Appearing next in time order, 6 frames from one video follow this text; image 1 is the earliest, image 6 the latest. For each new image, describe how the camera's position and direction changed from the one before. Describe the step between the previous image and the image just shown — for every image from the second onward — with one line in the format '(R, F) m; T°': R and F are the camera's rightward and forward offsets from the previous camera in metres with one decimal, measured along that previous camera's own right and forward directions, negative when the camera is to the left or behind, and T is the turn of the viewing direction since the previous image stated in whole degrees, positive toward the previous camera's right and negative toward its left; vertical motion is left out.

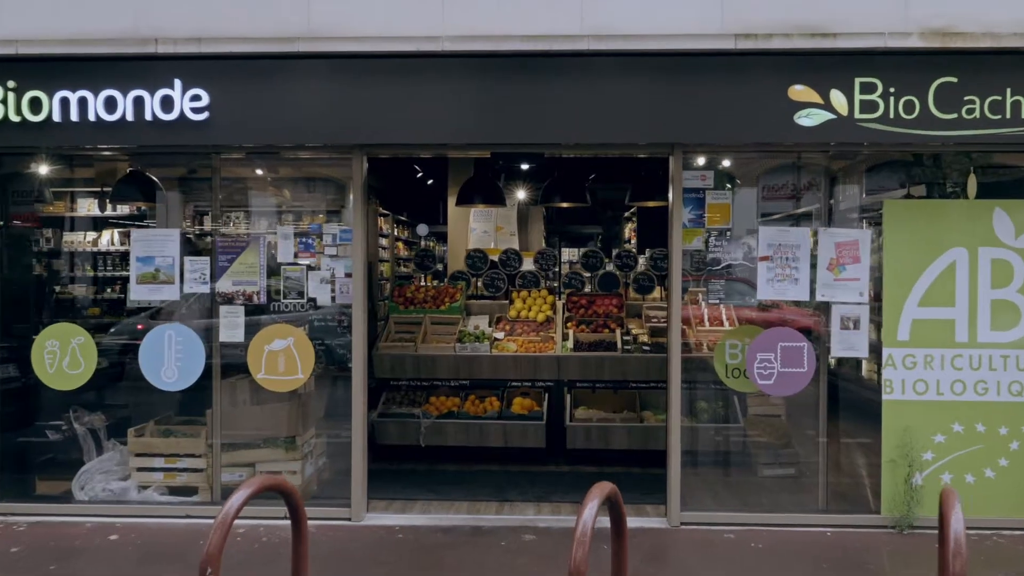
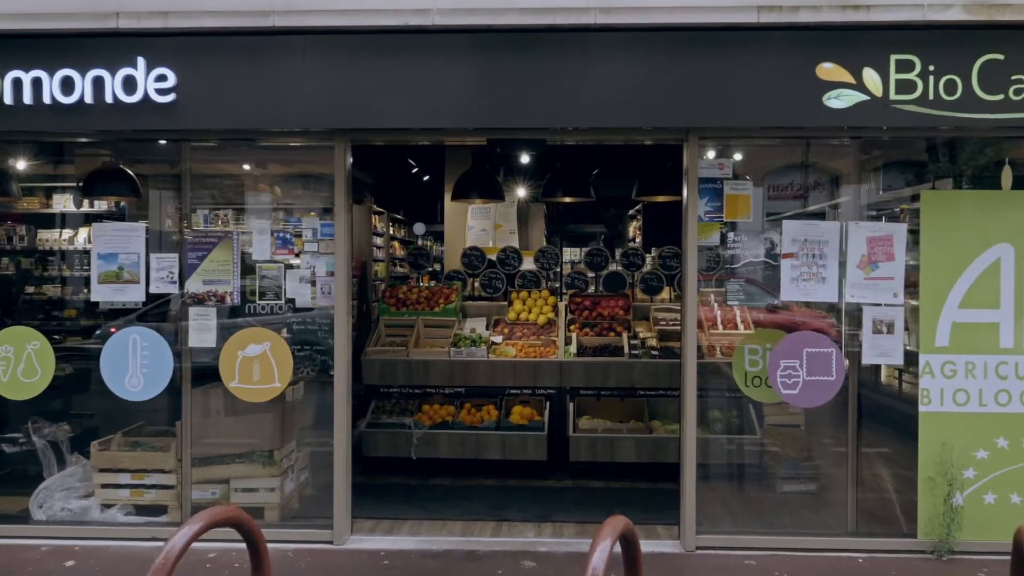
(0.0, +0.5) m; 0°
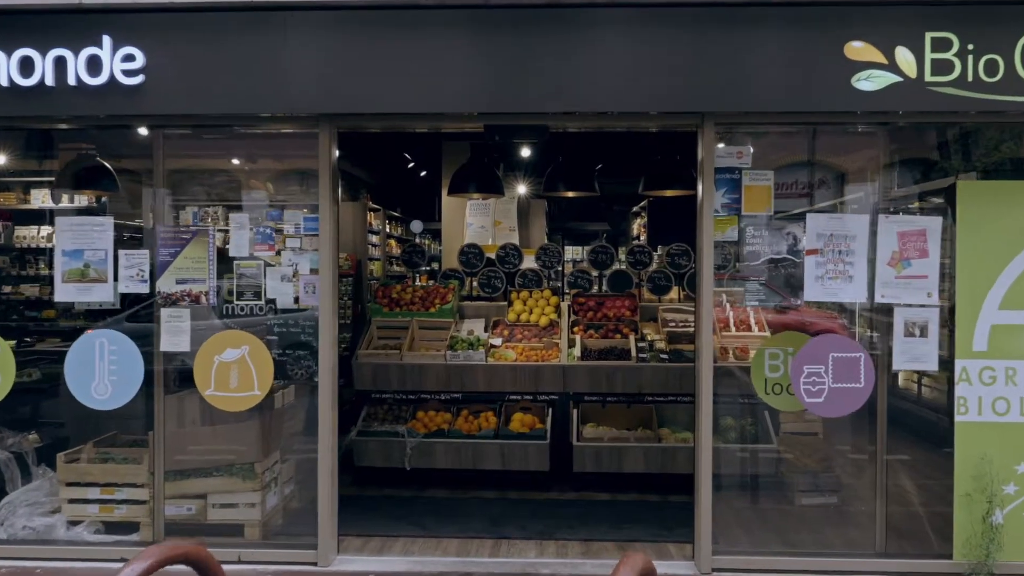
(0.0, +0.4) m; 0°
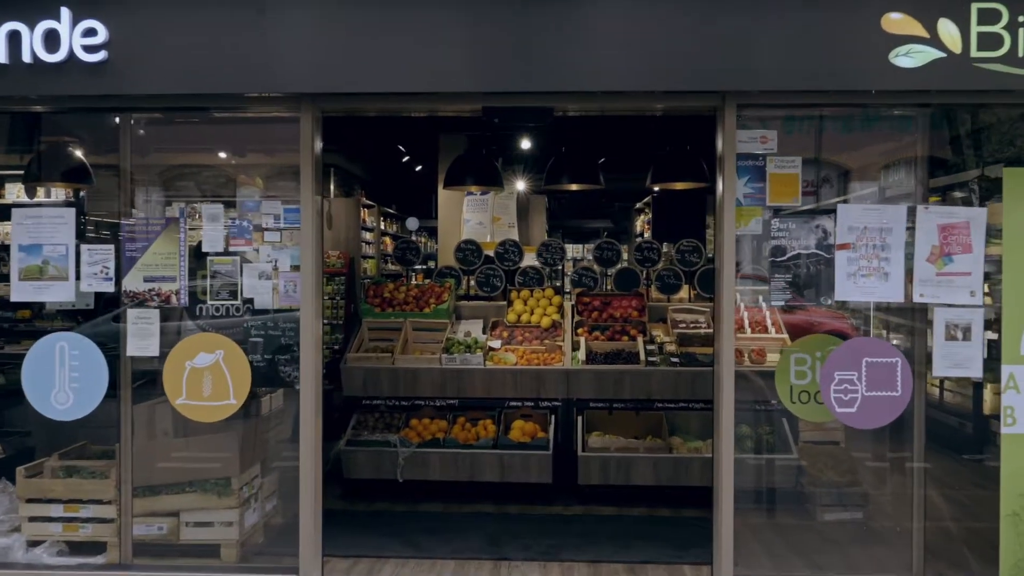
(0.0, +0.4) m; 0°
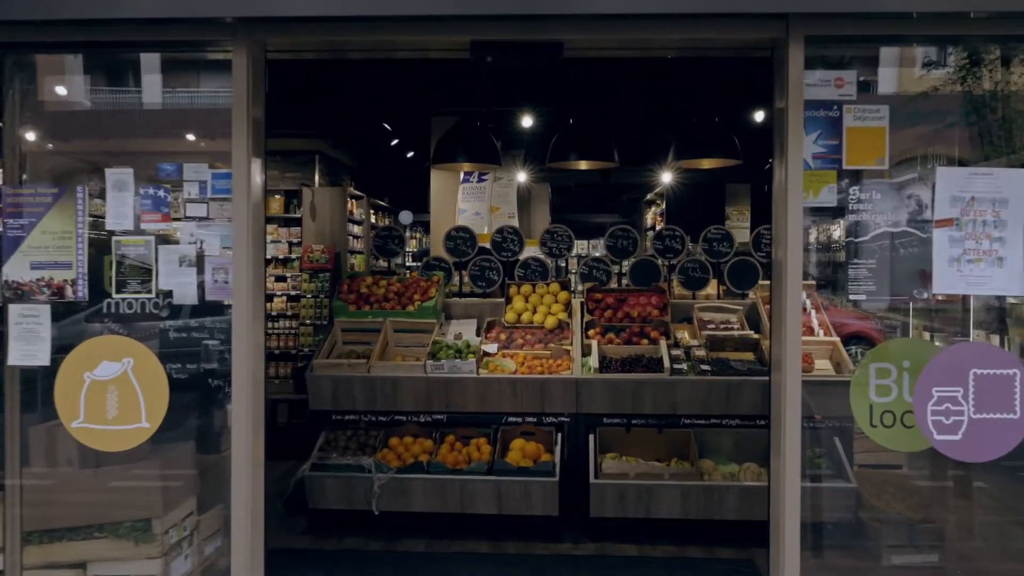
(0.0, +1.0) m; 0°
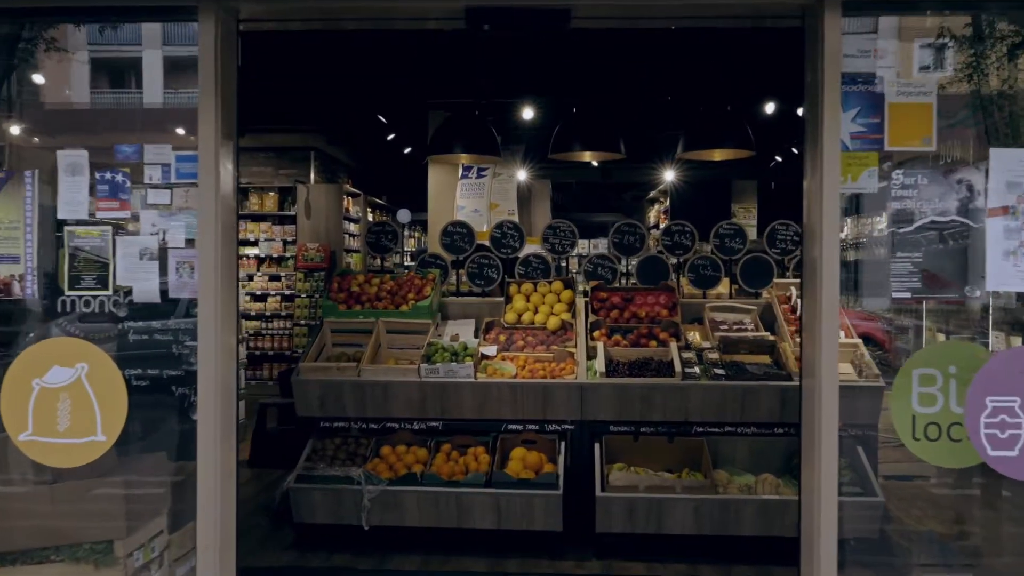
(0.0, +0.3) m; 0°
